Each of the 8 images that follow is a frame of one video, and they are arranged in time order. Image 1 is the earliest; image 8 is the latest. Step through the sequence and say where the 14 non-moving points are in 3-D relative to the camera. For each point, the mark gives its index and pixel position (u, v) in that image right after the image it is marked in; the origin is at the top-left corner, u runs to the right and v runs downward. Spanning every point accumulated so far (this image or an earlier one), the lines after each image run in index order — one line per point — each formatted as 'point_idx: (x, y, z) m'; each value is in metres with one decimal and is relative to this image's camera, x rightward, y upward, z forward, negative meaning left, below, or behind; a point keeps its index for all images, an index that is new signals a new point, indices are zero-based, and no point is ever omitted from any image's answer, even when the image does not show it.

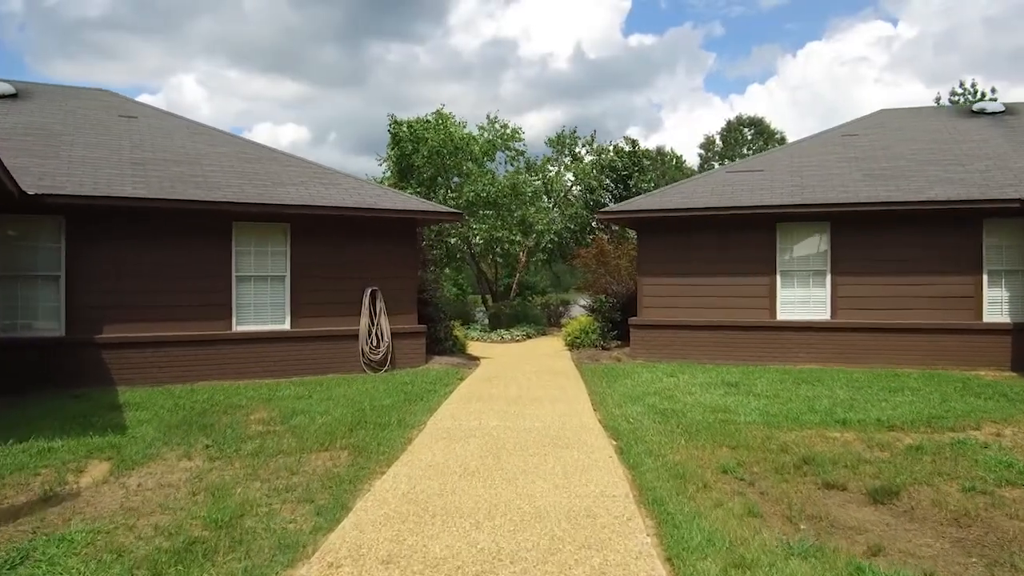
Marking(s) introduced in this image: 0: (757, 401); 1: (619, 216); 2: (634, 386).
0: (+1.7, -0.8, +7.9) m
1: (+1.2, +0.8, +12.2) m
2: (+1.0, -0.8, +9.0) m
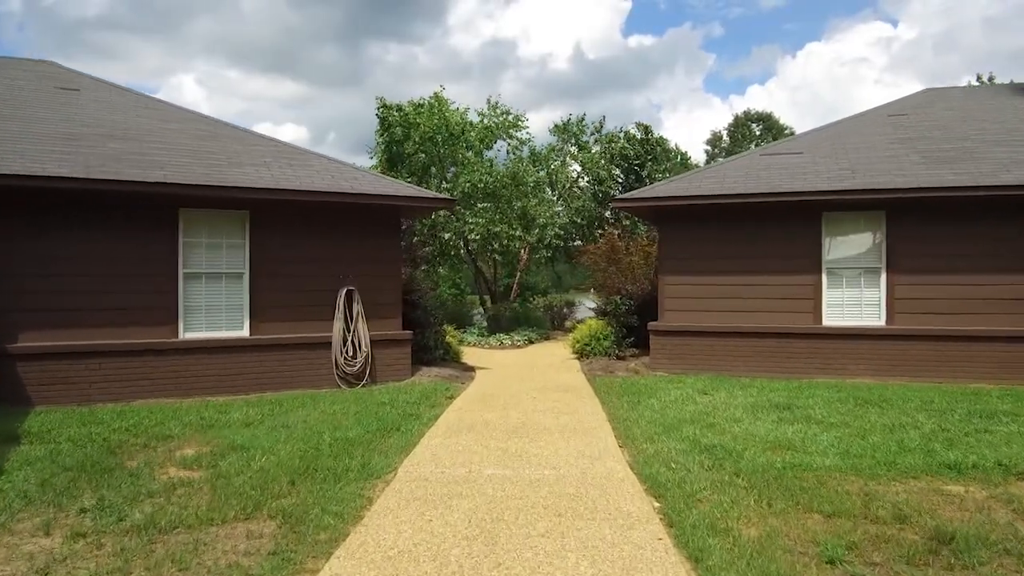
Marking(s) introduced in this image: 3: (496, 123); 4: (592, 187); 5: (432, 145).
0: (+1.7, -0.8, +6.2) m
1: (+1.2, +0.8, +10.4) m
2: (+1.0, -0.8, +7.3) m
3: (-0.3, +2.5, +17.8) m
4: (+1.3, +1.6, +18.0) m
5: (-1.2, +2.1, +17.0) m
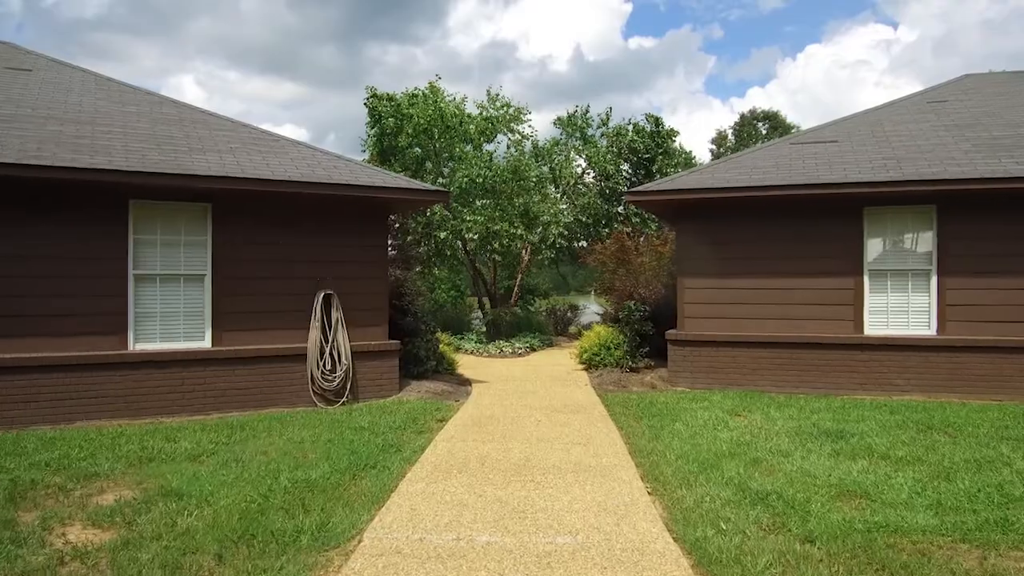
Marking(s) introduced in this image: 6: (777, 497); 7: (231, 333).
0: (+1.7, -0.8, +5.0) m
1: (+1.2, +0.7, +9.3) m
2: (+1.0, -0.8, +6.2) m
3: (-0.2, +2.5, +16.6) m
4: (+1.3, +1.5, +16.9) m
5: (-1.2, +2.1, +15.8) m
6: (+1.0, -0.8, +4.5) m
7: (-2.0, -0.3, +8.0) m
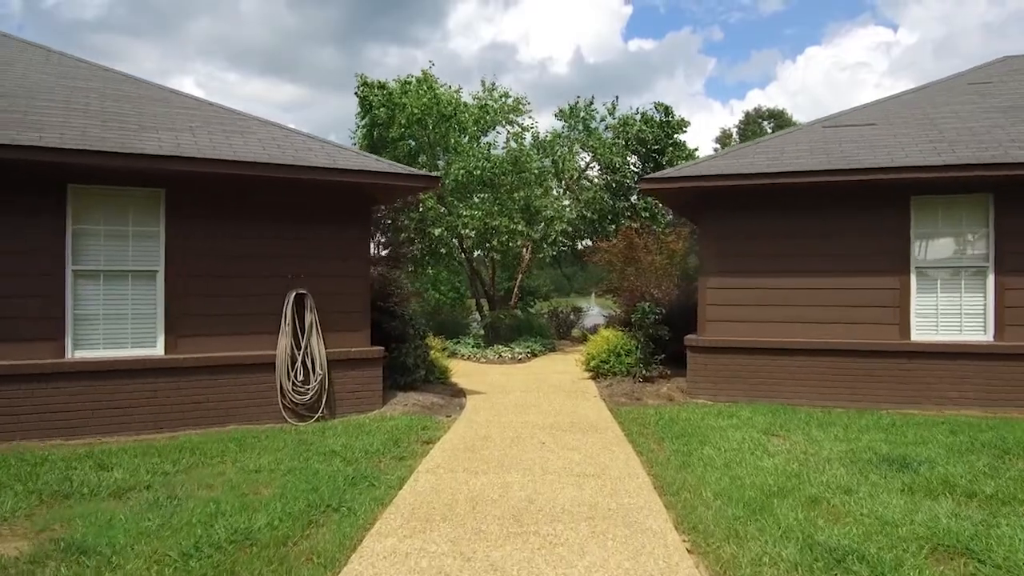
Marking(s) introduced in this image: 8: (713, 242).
0: (+1.7, -0.8, +4.0) m
1: (+1.2, +0.7, +8.2) m
2: (+1.0, -0.8, +5.1) m
3: (-0.2, +2.5, +15.6) m
4: (+1.3, +1.5, +15.8) m
5: (-1.2, +2.1, +14.8) m
6: (+1.0, -0.8, +3.4) m
7: (-2.0, -0.3, +6.9) m
8: (+1.5, +0.3, +8.4) m
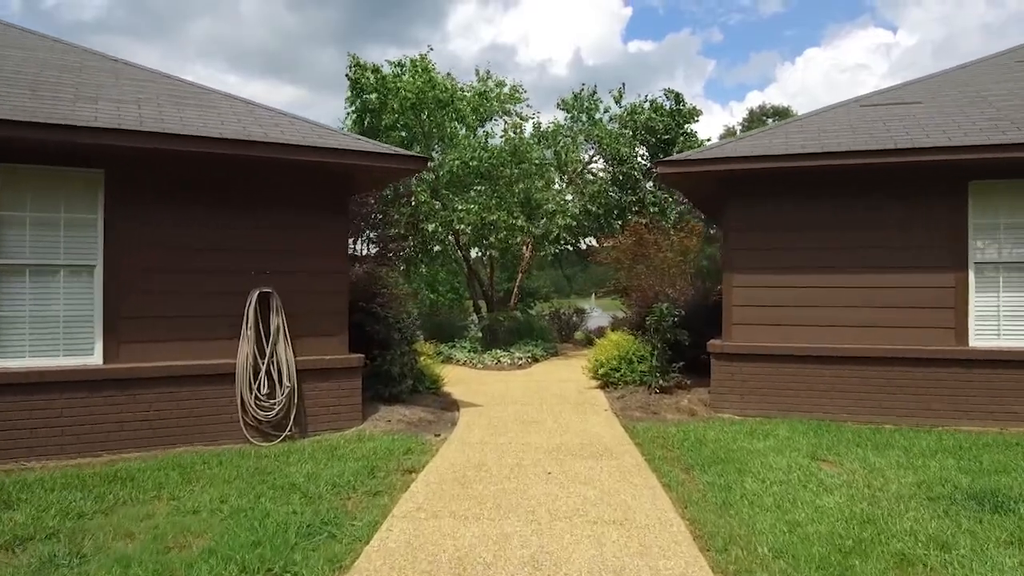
0: (+1.7, -0.8, +2.9) m
1: (+1.2, +0.7, +7.2) m
2: (+1.0, -0.8, +4.1) m
3: (-0.3, +2.5, +14.6) m
4: (+1.3, +1.5, +14.8) m
5: (-1.2, +2.1, +13.8) m
6: (+1.0, -0.8, +2.4) m
7: (-2.0, -0.3, +5.9) m
8: (+1.5, +0.3, +7.4) m
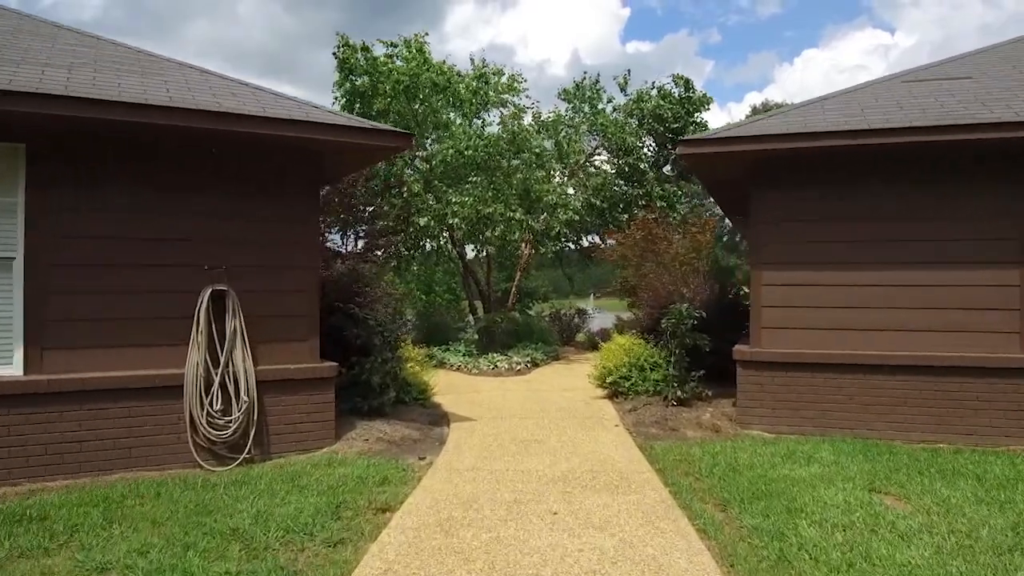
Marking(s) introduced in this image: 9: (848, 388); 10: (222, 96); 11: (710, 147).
0: (+1.7, -0.8, +2.0) m
1: (+1.2, +0.7, +6.3) m
2: (+1.0, -0.8, +3.2) m
3: (-0.3, +2.5, +13.7) m
4: (+1.3, +1.5, +13.9) m
5: (-1.2, +2.1, +12.9) m
6: (+1.0, -0.8, +1.5) m
7: (-2.0, -0.3, +5.0) m
8: (+1.5, +0.4, +6.4) m
9: (+1.8, -0.5, +6.2) m
10: (-1.4, +0.9, +5.4) m
11: (+1.1, +0.8, +6.2) m
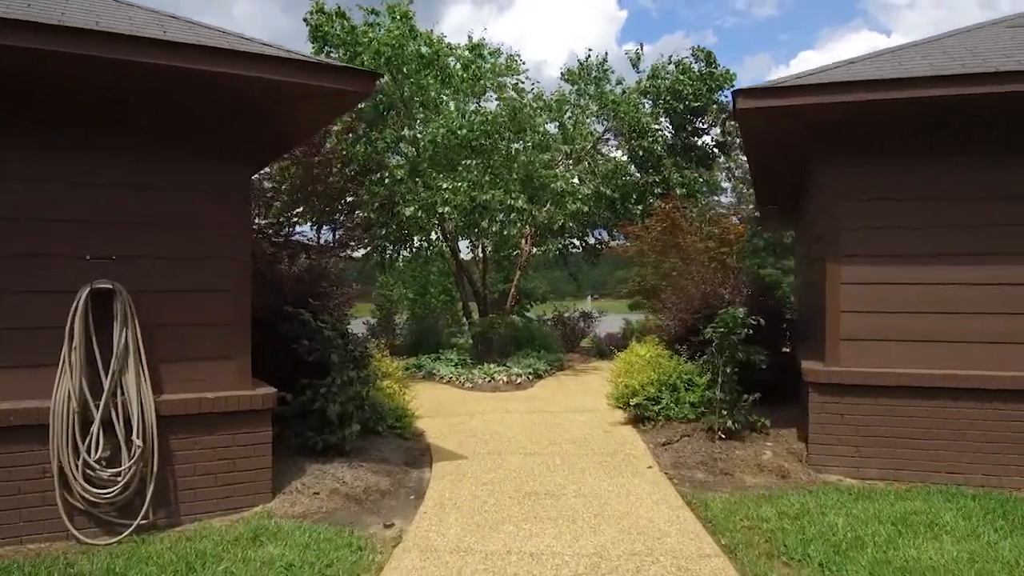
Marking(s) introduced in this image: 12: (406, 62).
0: (+1.7, -0.8, +0.5) m
1: (+1.2, +0.7, +4.8) m
2: (+1.0, -0.8, +1.7) m
3: (-0.3, +2.5, +12.2) m
4: (+1.2, +1.5, +12.4) m
5: (-1.2, +2.1, +11.4) m
6: (+1.0, -0.8, 0.0) m
7: (-2.0, -0.3, +3.5) m
8: (+1.5, +0.4, +4.9) m
9: (+1.8, -0.5, +4.7) m
10: (-1.4, +0.9, +3.9) m
11: (+1.1, +0.8, +4.7) m
12: (-1.1, +2.2, +11.1) m
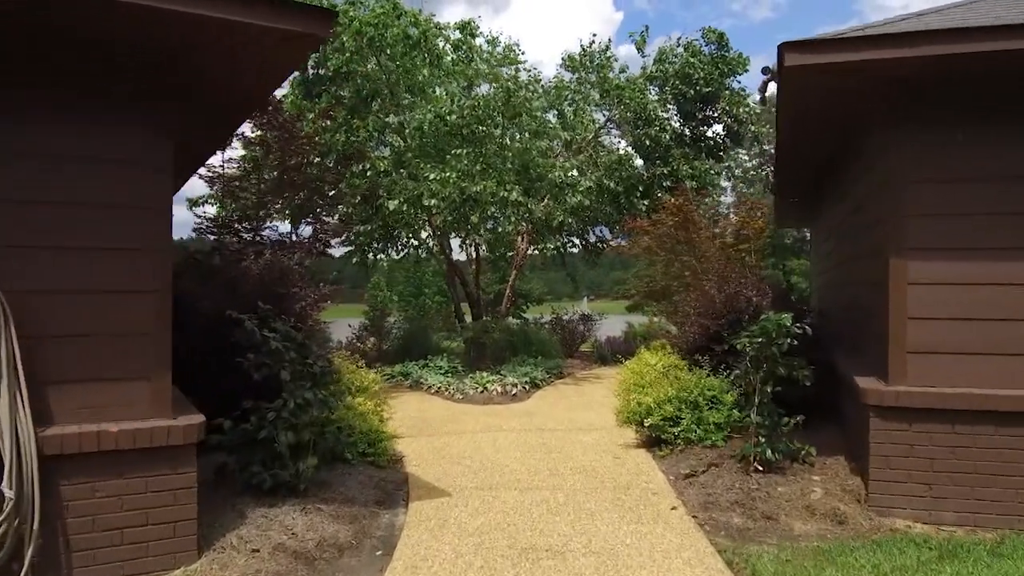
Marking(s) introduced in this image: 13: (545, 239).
0: (+1.7, -0.8, -0.4) m
1: (+1.1, +0.7, +3.9) m
2: (+1.0, -0.8, +0.8) m
3: (-0.3, +2.5, +11.3) m
4: (+1.2, +1.5, +11.5) m
5: (-1.3, +2.1, +10.5) m
6: (+1.0, -0.8, -0.9) m
7: (-2.0, -0.3, +2.6) m
8: (+1.4, +0.3, +4.1) m
9: (+1.8, -0.5, +3.8) m
10: (-1.4, +0.9, +3.0) m
11: (+1.0, +0.8, +3.9) m
12: (-1.1, +2.2, +10.2) m
13: (+0.3, +0.5, +10.6) m
